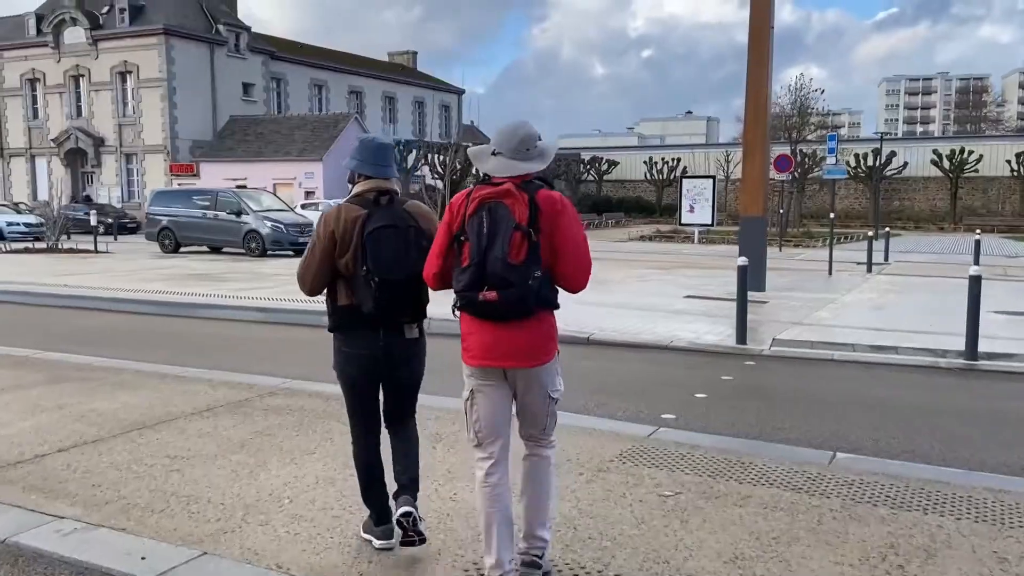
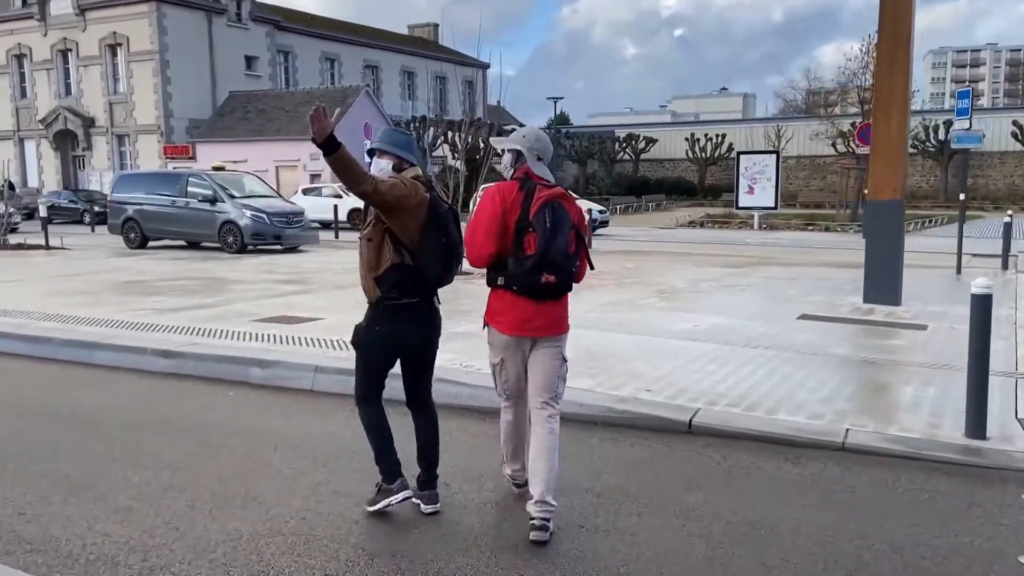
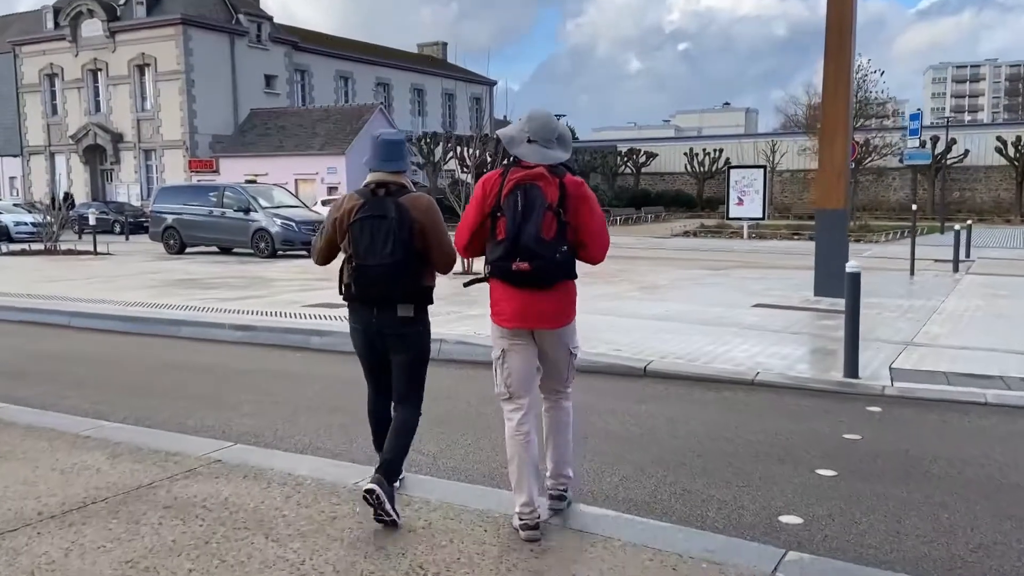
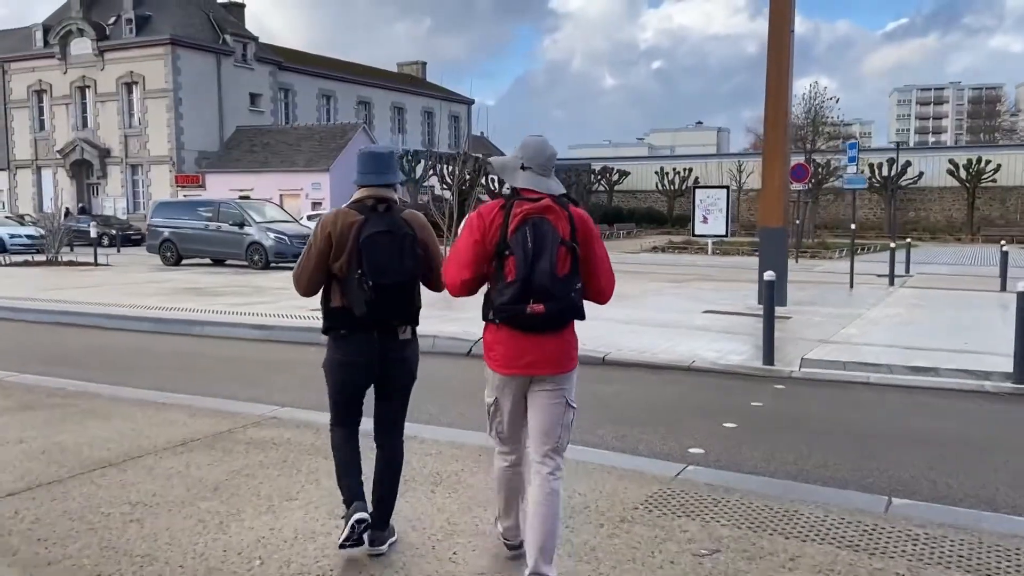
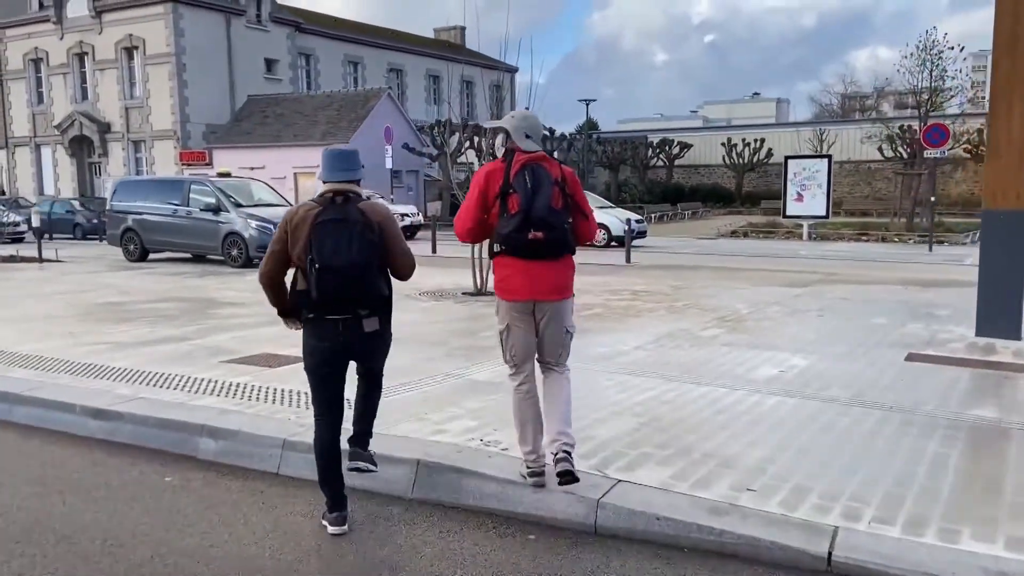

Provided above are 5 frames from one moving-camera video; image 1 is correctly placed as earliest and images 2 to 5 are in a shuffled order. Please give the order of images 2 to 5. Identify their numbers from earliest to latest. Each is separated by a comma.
4, 3, 2, 5
